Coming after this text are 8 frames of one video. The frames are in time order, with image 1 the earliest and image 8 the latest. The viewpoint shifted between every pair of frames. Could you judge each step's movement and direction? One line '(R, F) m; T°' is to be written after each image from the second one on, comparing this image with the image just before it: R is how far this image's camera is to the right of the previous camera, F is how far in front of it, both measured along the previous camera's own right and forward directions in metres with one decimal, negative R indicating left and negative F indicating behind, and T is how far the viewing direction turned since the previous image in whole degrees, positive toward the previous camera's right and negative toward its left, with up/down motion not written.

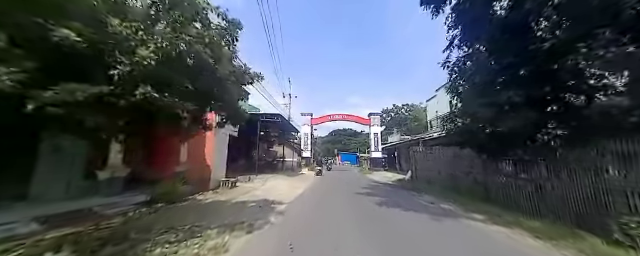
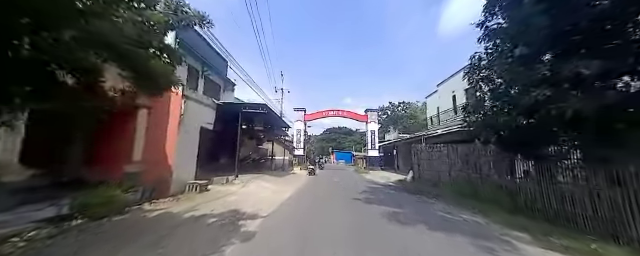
(+0.2, +1.9) m; +2°
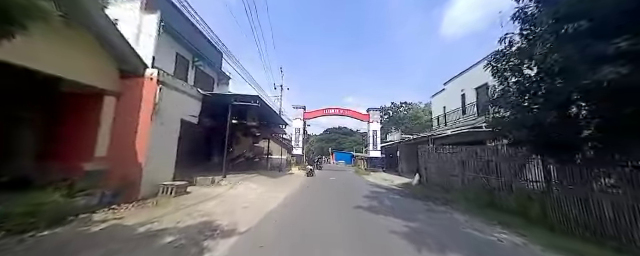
(+0.1, +1.2) m; 0°
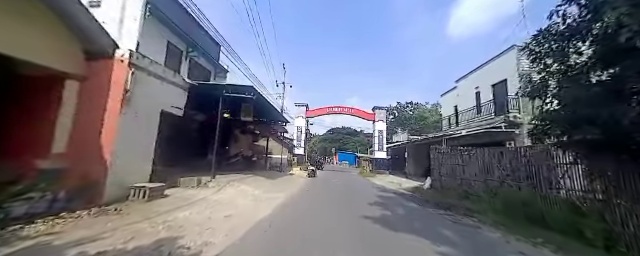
(+0.1, +1.2) m; -1°
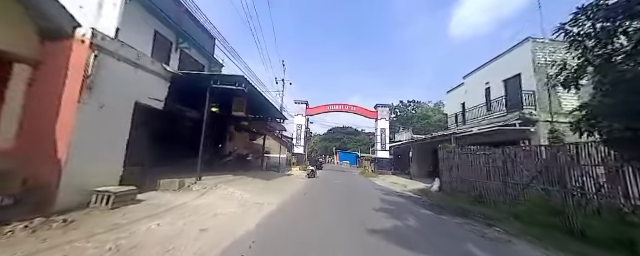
(+0.1, +1.0) m; 0°
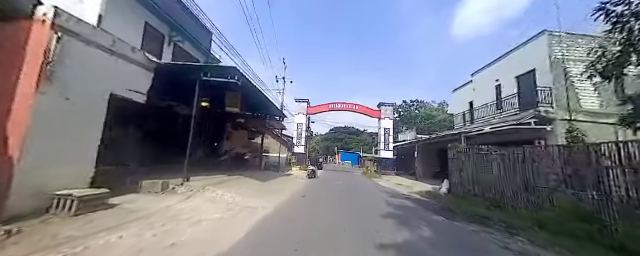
(+0.1, +0.7) m; -1°
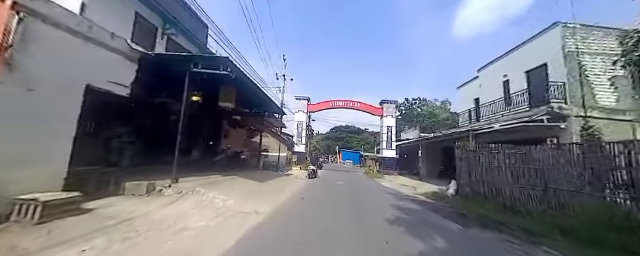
(0.0, +0.6) m; 0°
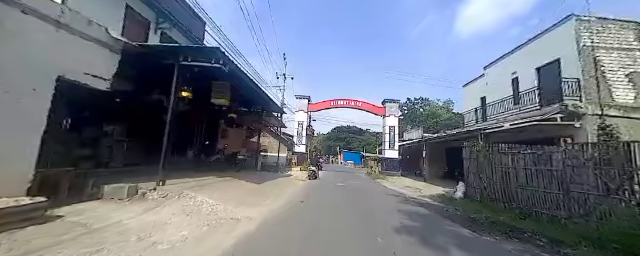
(0.0, +0.5) m; 0°
